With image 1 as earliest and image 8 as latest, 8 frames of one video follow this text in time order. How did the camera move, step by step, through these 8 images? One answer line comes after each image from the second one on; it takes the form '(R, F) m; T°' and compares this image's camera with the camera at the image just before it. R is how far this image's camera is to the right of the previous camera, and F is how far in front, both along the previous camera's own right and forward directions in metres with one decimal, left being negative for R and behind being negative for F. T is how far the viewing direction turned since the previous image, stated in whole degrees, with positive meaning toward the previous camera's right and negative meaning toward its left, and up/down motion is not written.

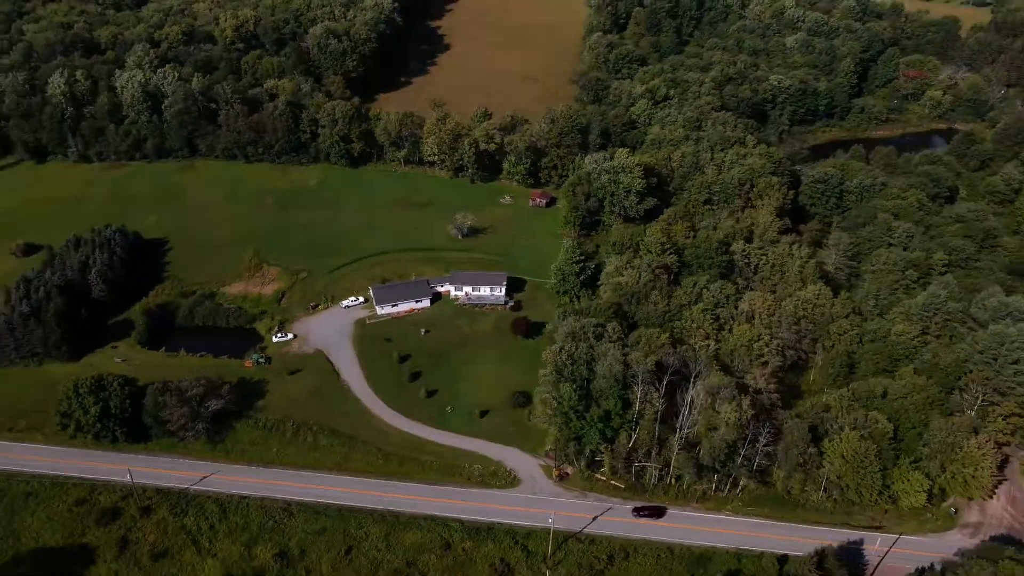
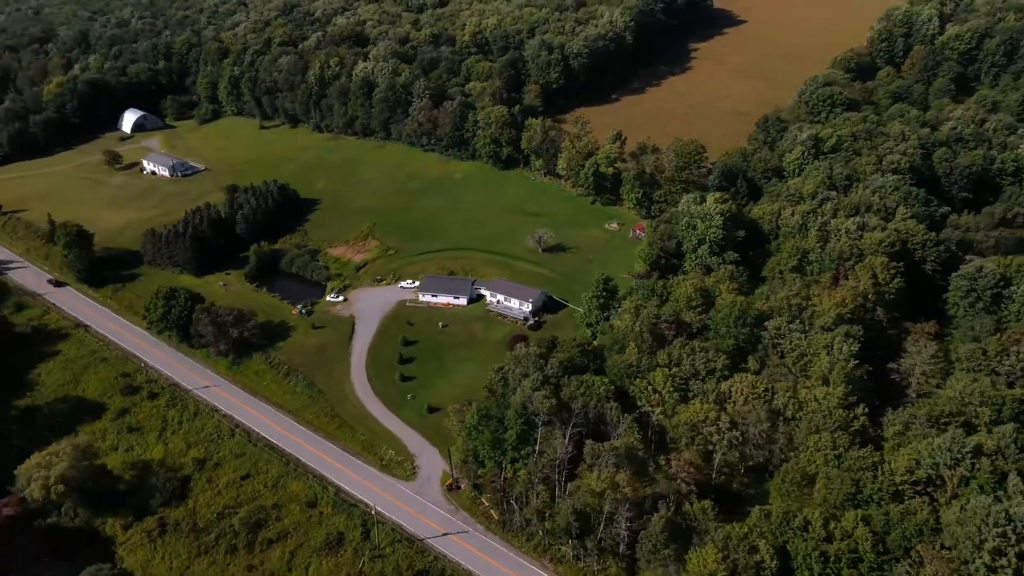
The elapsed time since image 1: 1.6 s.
(+25.5, +5.2) m; -26°
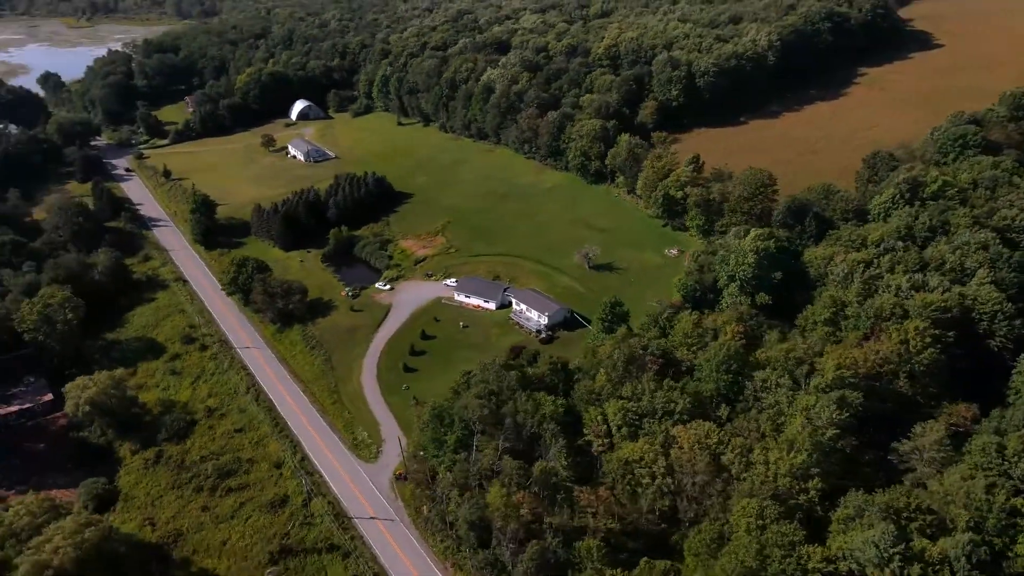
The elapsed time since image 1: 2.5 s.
(+15.8, +1.5) m; -16°
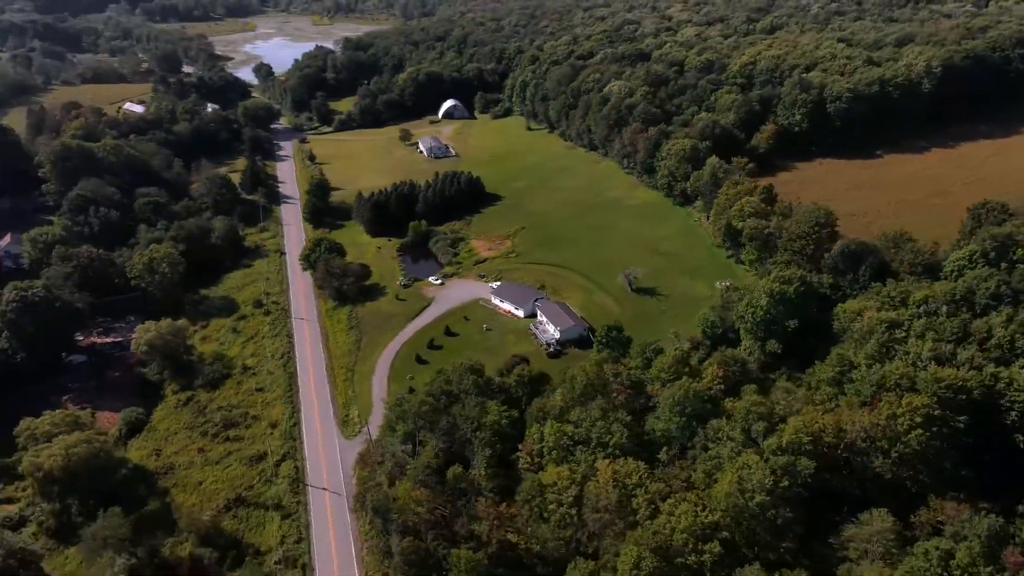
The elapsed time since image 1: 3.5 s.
(+15.8, +1.6) m; -16°
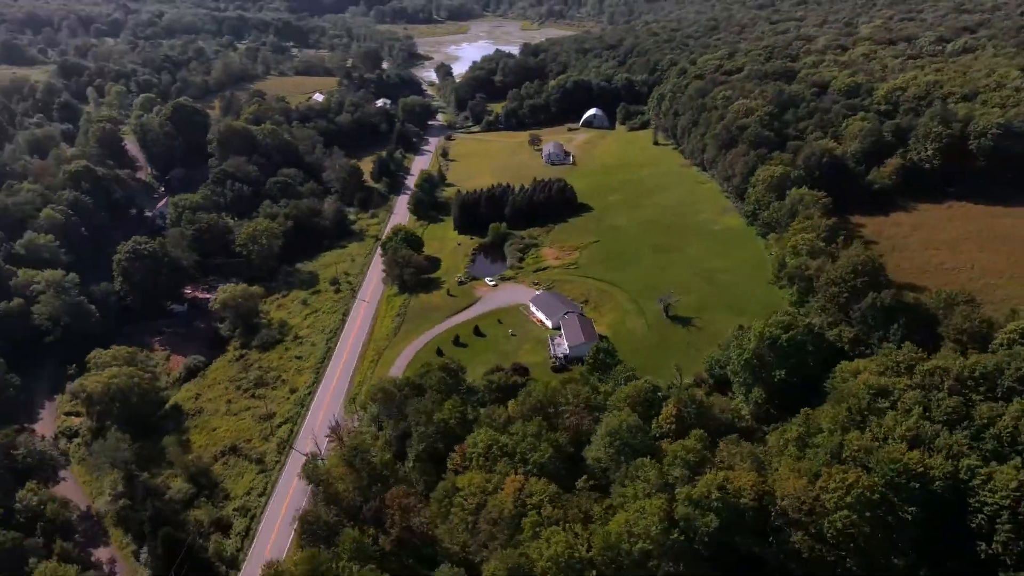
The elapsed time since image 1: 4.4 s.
(+15.8, +1.5) m; -16°
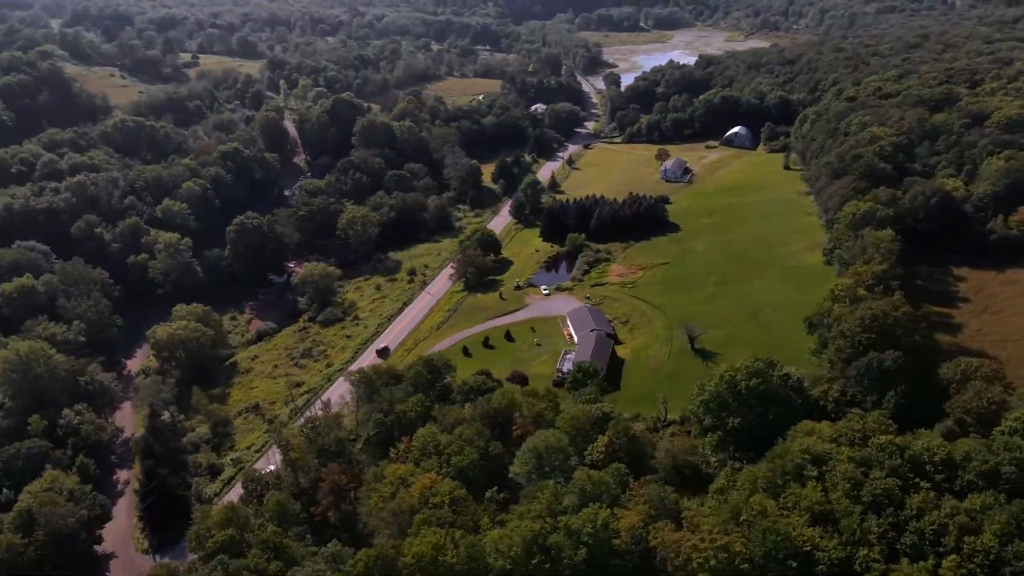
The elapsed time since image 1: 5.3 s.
(+15.7, +1.3) m; -16°
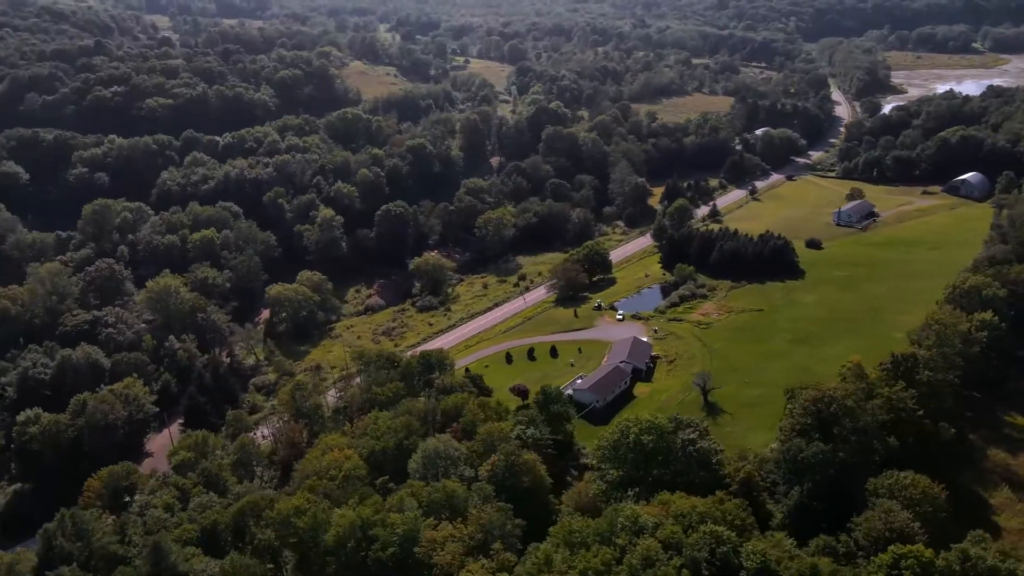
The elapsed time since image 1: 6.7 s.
(+22.3, +2.9) m; -22°
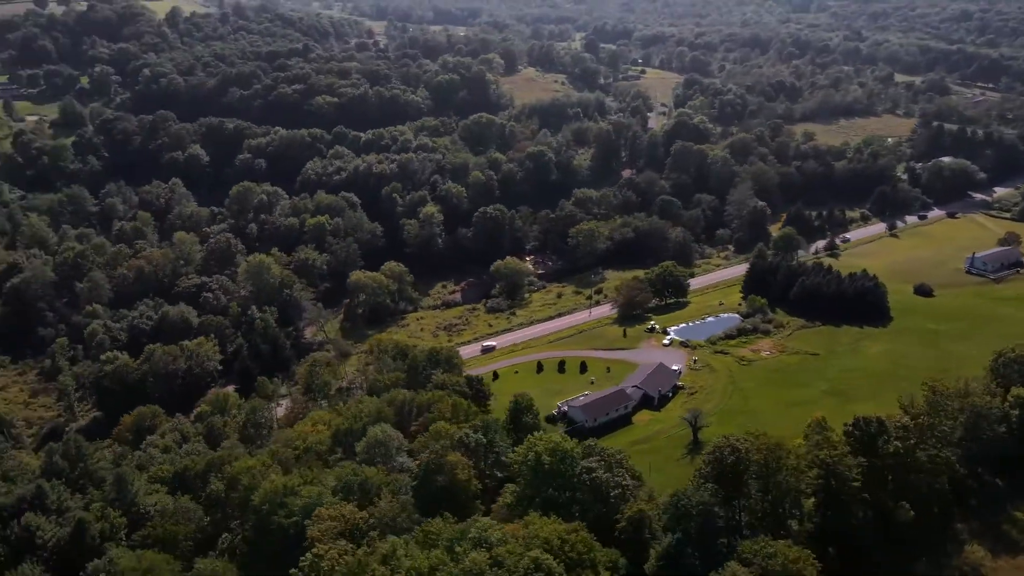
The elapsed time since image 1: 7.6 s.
(+15.9, +1.2) m; -16°
